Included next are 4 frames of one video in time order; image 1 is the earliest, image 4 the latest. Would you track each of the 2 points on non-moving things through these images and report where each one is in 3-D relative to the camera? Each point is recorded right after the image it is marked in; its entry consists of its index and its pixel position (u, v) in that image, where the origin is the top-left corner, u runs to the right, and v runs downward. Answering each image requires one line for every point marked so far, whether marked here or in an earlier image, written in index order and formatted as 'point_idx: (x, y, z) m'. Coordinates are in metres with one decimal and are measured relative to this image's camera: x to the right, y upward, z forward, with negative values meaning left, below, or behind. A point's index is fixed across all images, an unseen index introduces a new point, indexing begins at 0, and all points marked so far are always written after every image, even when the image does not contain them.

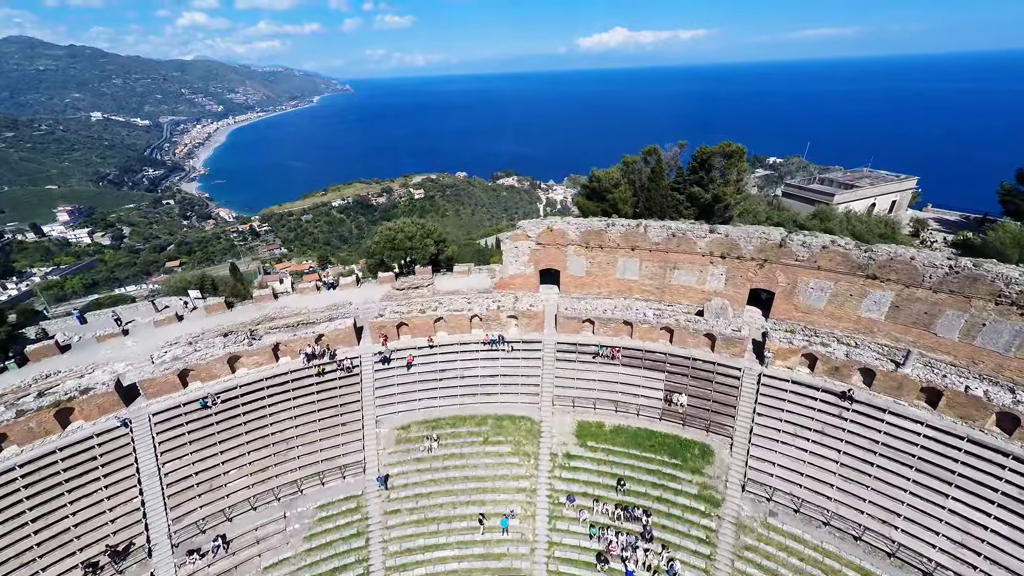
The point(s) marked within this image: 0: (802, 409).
0: (+7.5, -3.2, +11.1) m
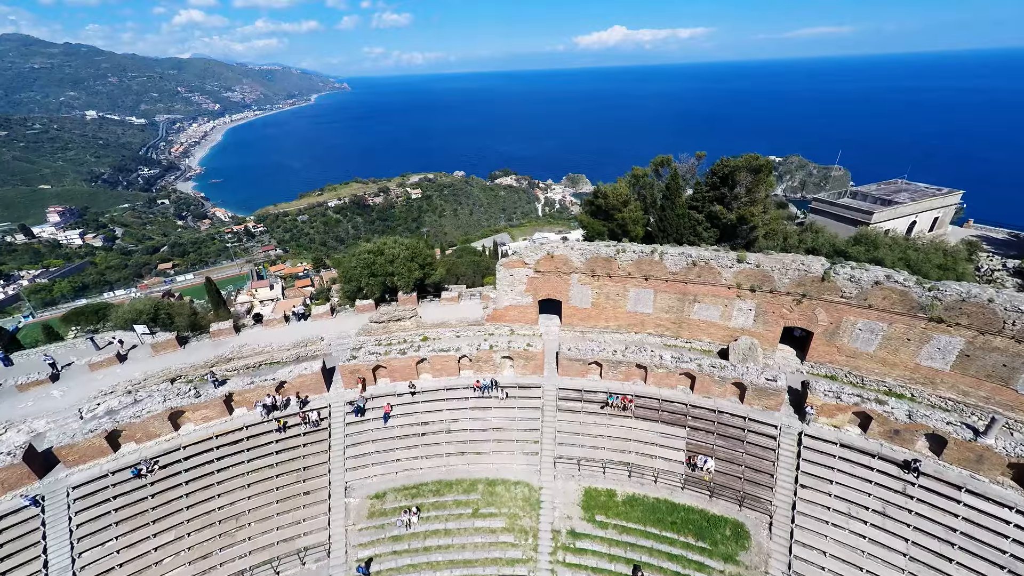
0: (+7.3, -4.2, +9.2) m
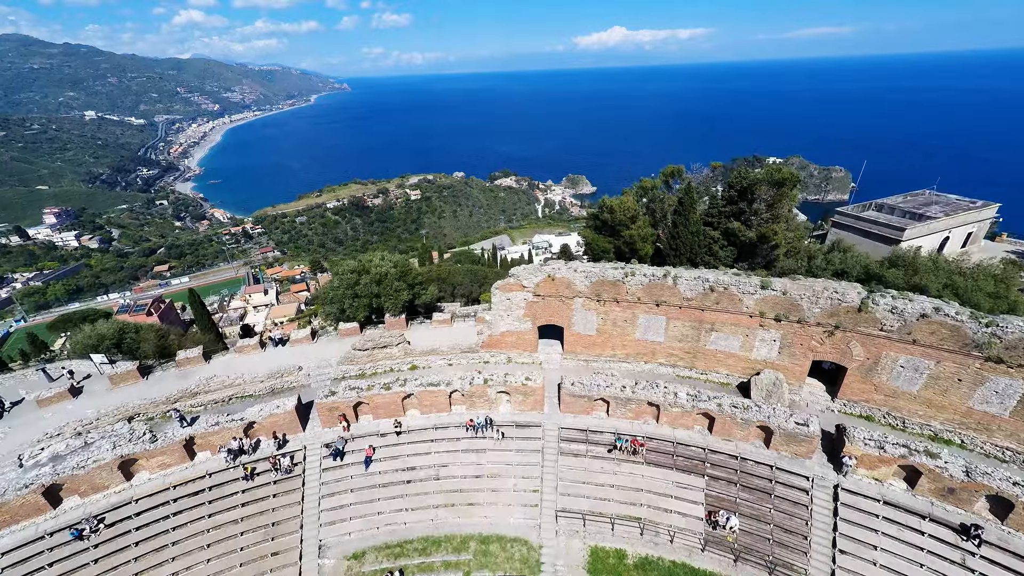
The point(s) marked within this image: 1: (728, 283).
0: (+7.2, -4.9, +8.0) m
1: (+5.2, +0.1, +10.4) m
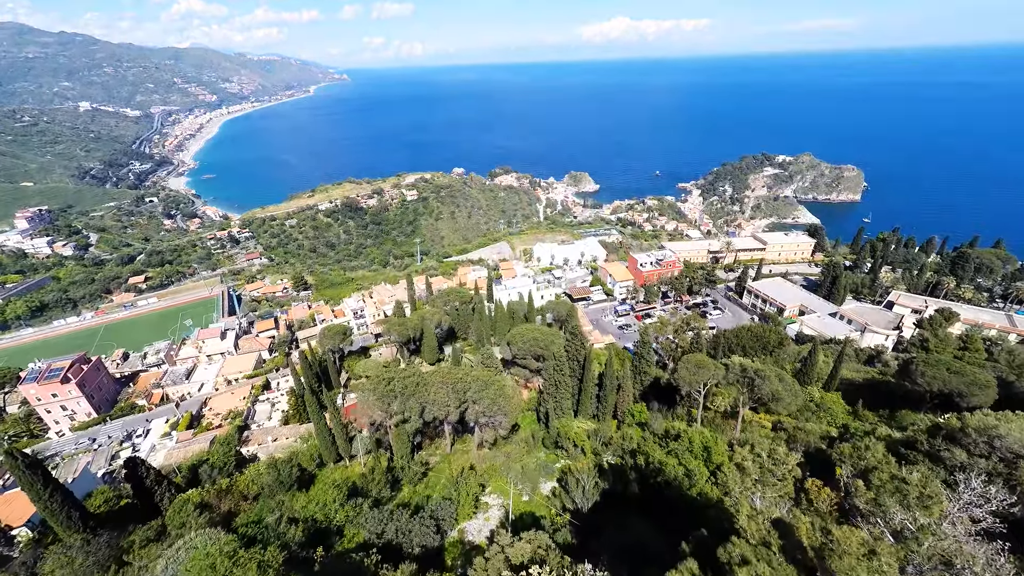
0: (+6.8, -11.4, -0.7) m
1: (+4.8, -6.3, +1.6) m
